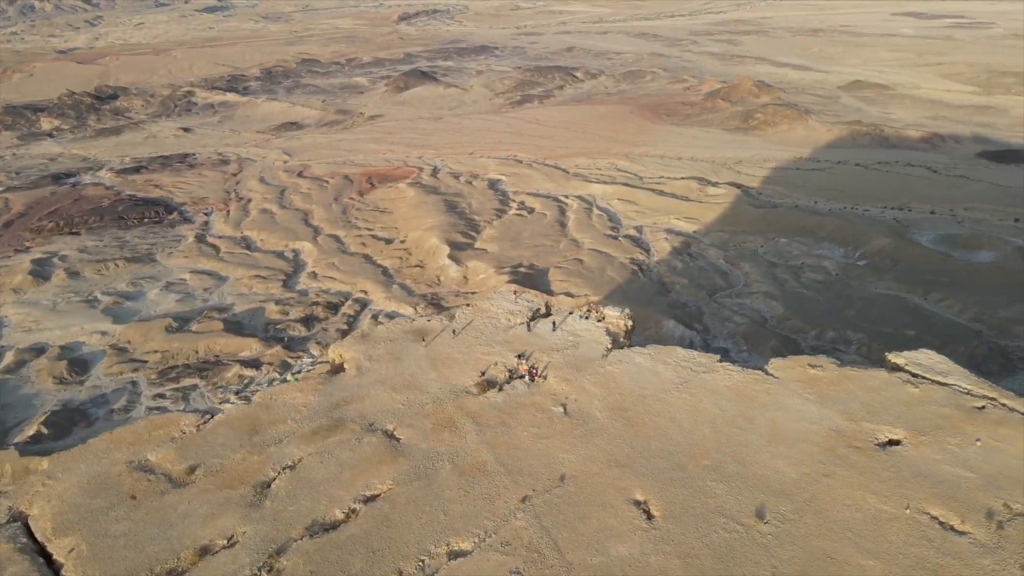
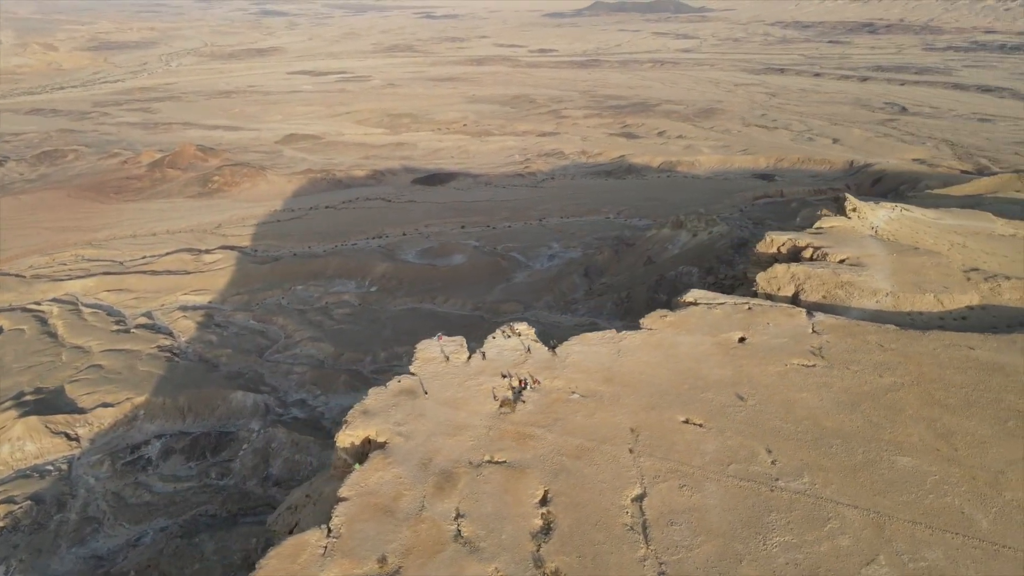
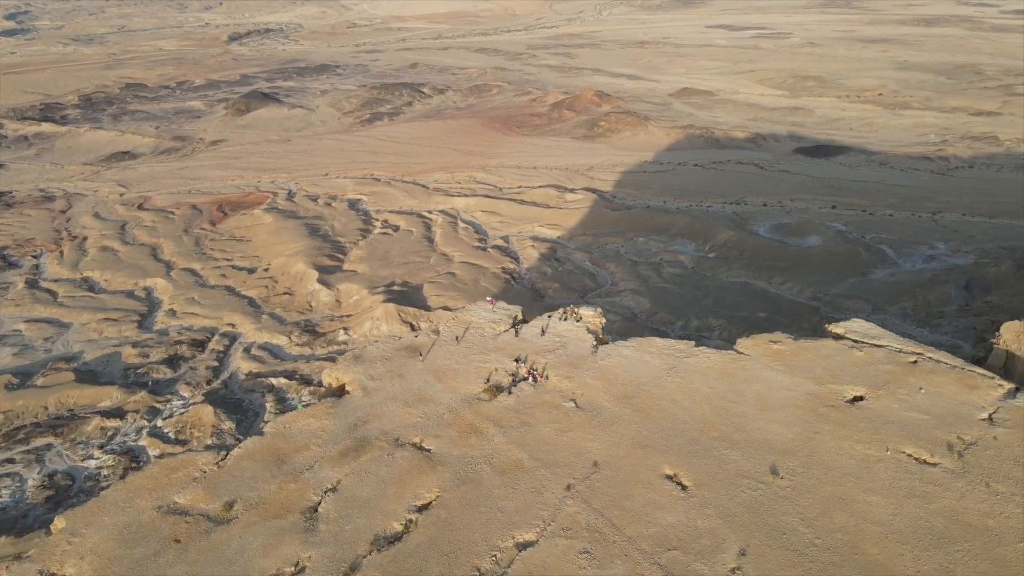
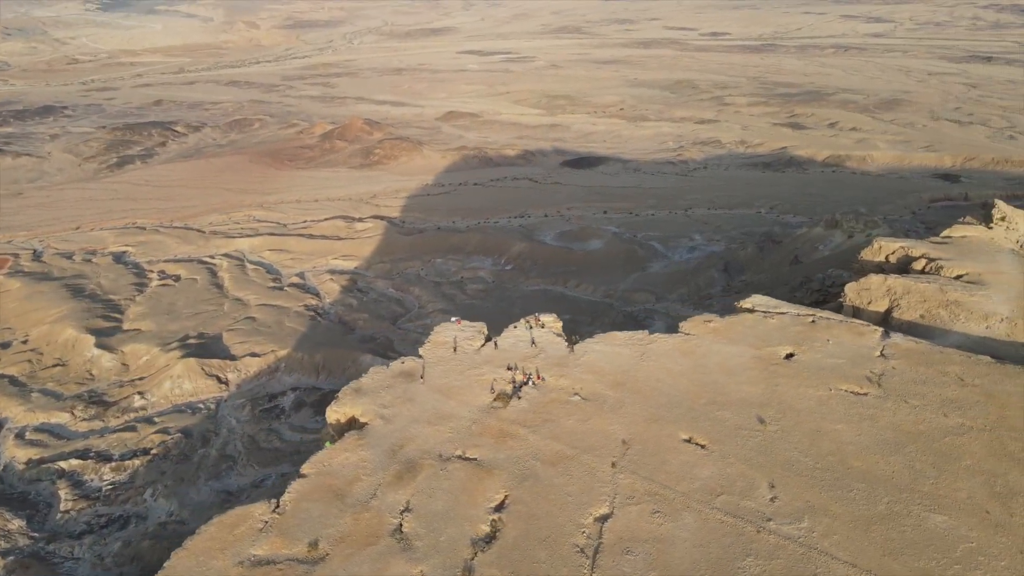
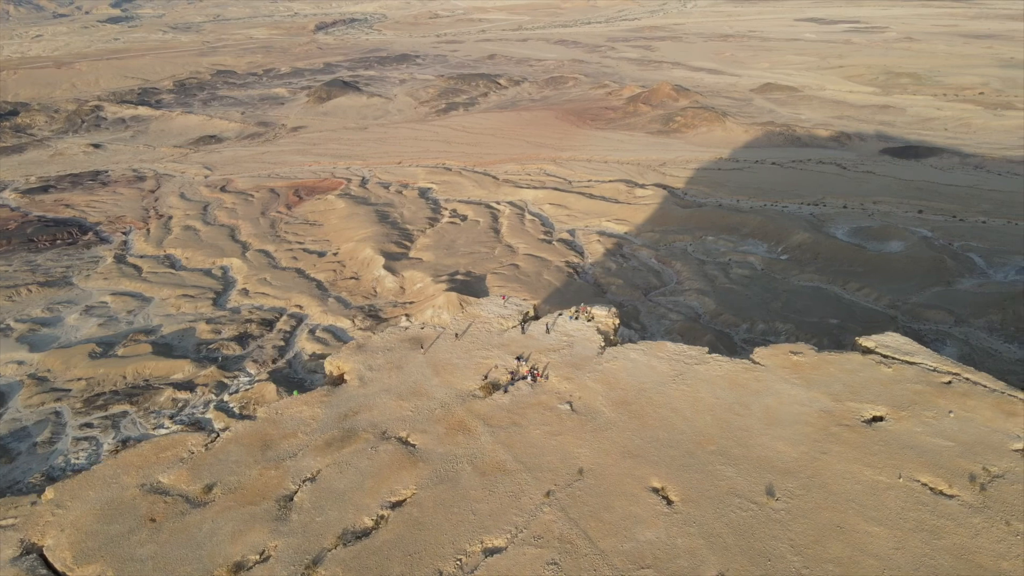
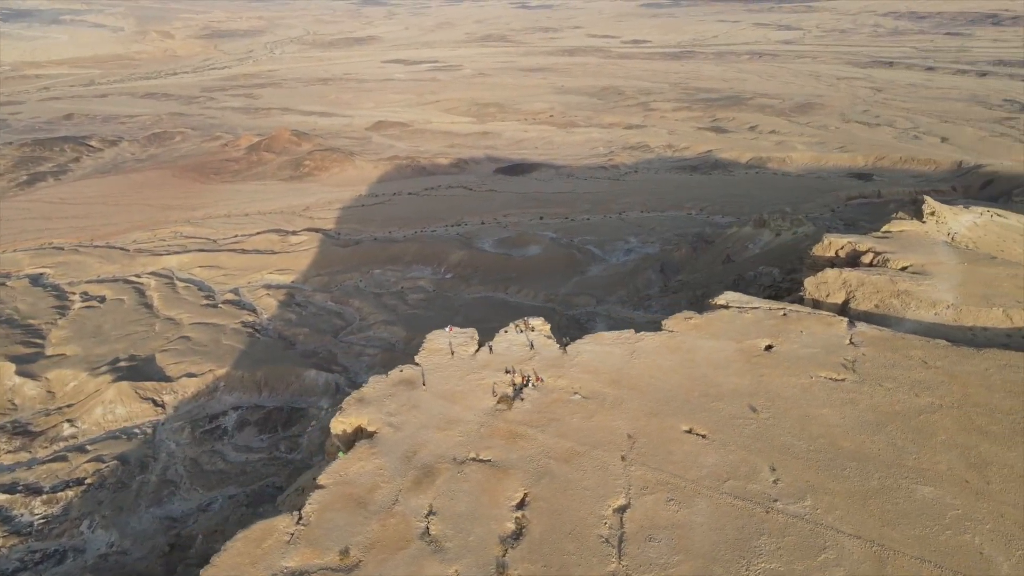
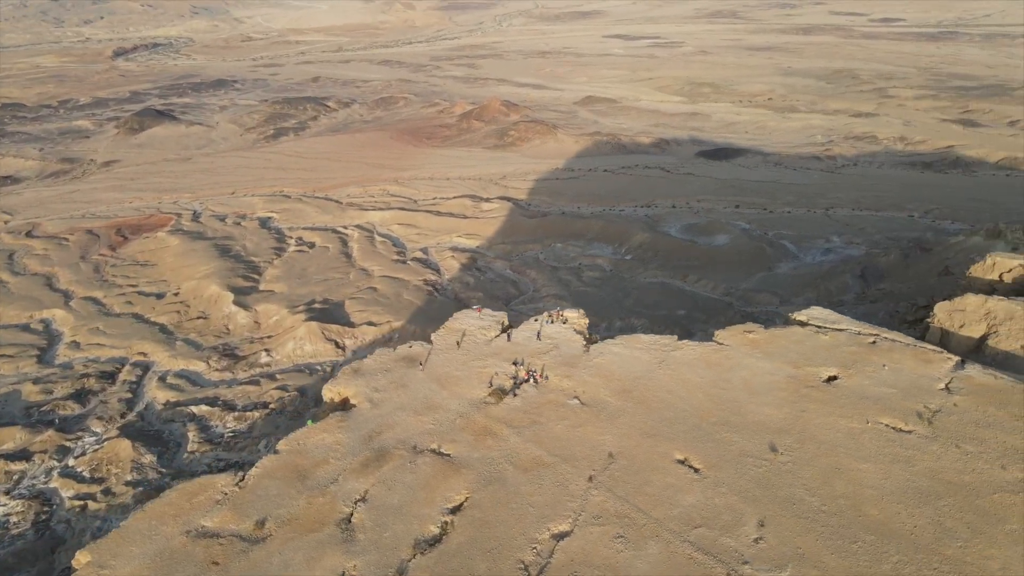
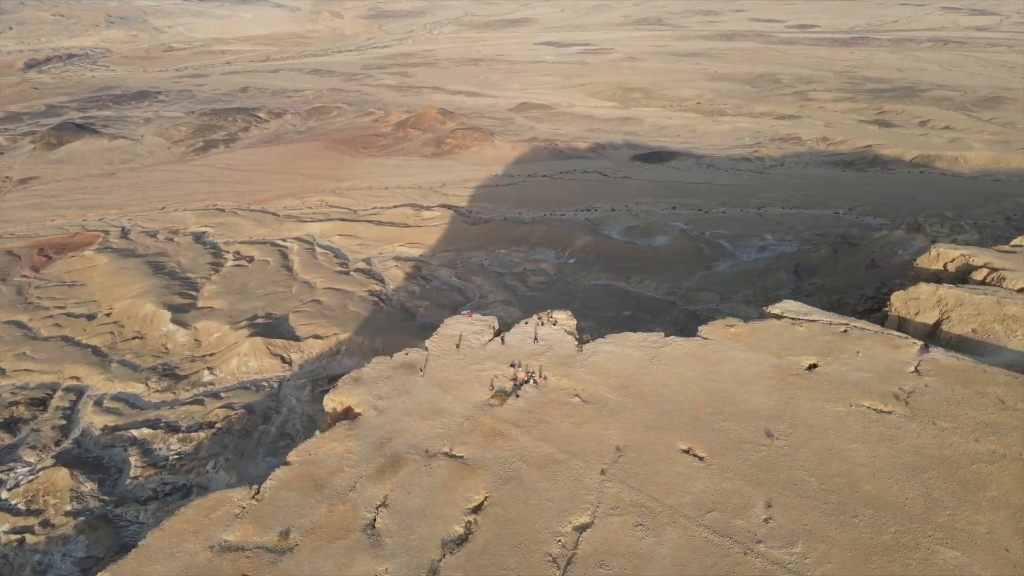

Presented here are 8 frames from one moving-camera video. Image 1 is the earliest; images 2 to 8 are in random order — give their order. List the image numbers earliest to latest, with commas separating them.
5, 3, 7, 8, 4, 6, 2
